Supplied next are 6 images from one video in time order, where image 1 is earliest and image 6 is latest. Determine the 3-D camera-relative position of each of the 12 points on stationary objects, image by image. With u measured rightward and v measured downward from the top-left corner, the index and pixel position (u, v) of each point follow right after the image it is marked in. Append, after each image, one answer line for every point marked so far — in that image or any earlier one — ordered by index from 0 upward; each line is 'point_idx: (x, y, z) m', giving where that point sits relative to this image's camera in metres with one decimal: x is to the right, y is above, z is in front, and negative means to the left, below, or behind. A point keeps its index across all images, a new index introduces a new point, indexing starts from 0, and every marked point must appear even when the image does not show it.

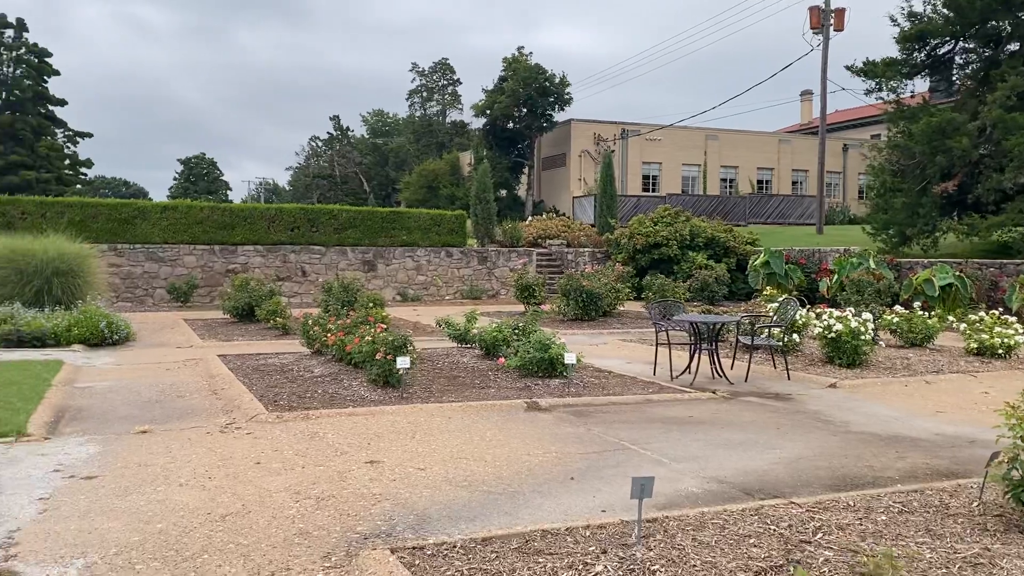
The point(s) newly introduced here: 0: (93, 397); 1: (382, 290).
0: (-3.7, -1.0, +6.8) m
1: (-3.1, 0.0, +18.4) m
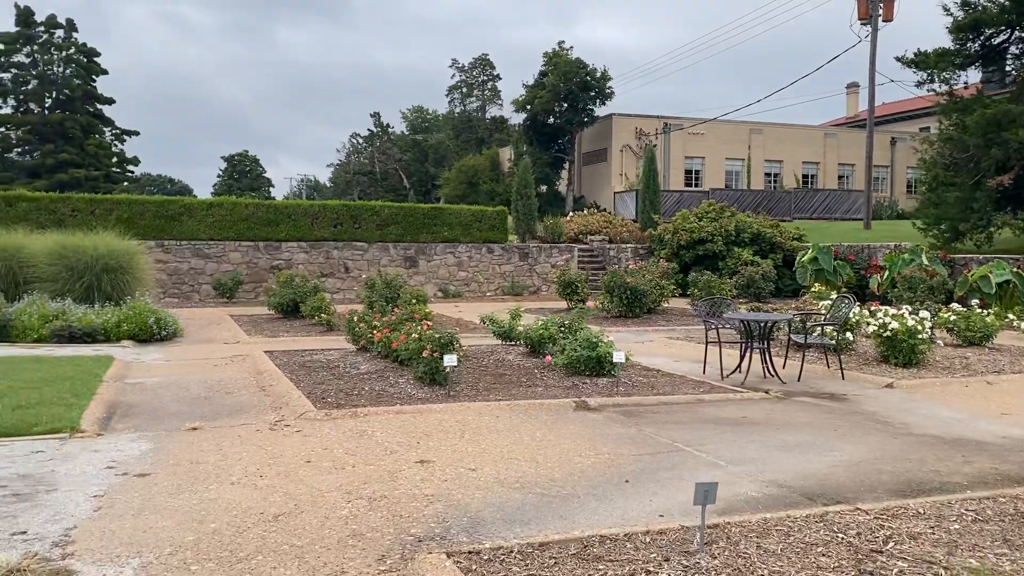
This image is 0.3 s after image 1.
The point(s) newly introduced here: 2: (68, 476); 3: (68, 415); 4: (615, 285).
0: (-3.2, -0.9, +6.9) m
1: (-2.1, +0.1, +18.4) m
2: (-2.5, -1.1, +4.4) m
3: (-3.2, -0.9, +5.6) m
4: (+2.0, 0.0, +15.3) m
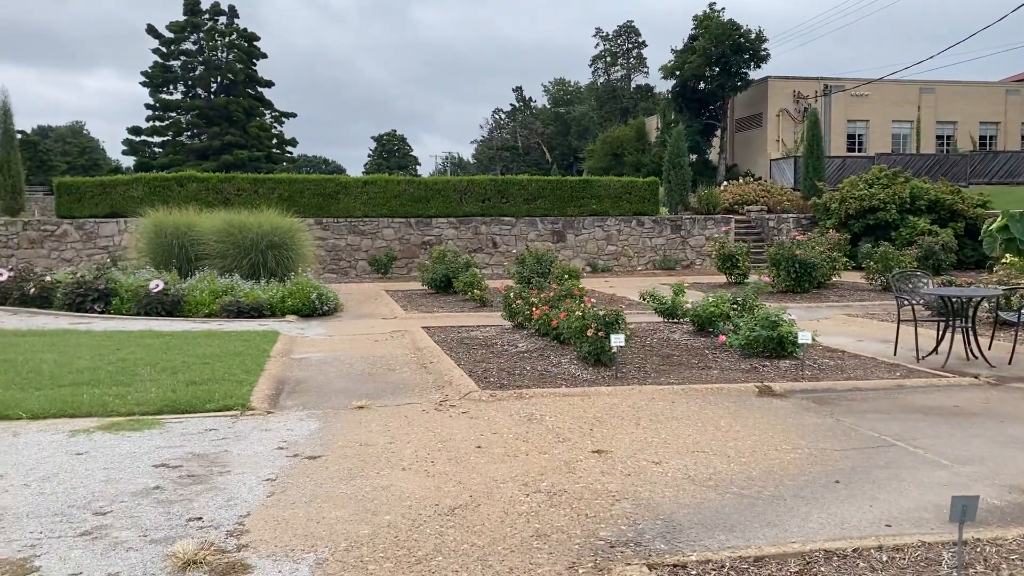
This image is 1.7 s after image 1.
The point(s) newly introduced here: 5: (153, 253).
0: (-1.8, -0.7, +6.8) m
1: (+1.4, +0.6, +17.9) m
2: (-1.5, -0.9, +4.2) m
3: (-1.9, -0.7, +5.5) m
4: (+4.9, +0.5, +14.2) m
5: (-5.7, +0.6, +12.5) m
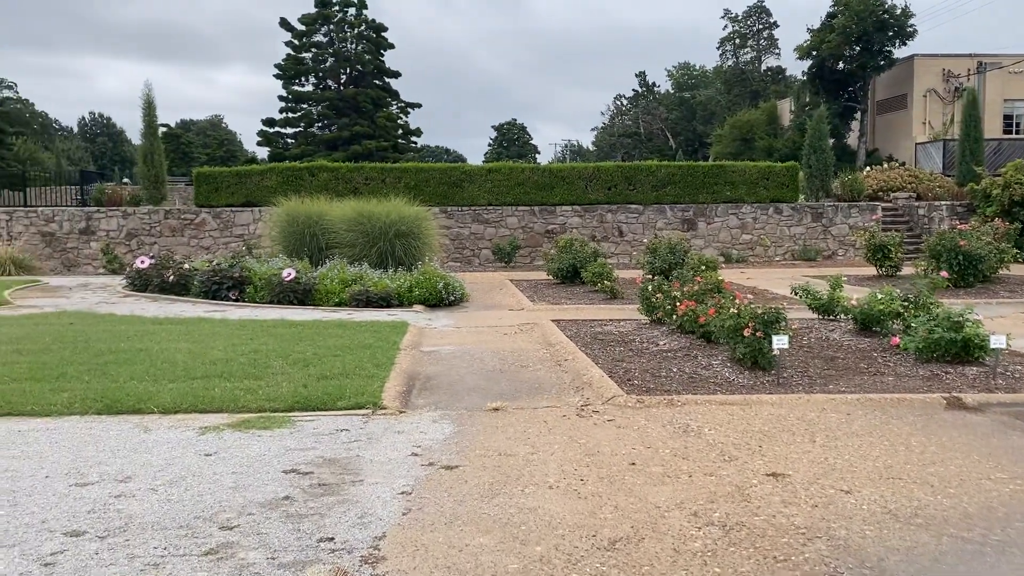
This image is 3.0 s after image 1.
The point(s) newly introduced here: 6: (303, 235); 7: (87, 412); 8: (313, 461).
0: (-0.6, -0.6, +6.5) m
1: (+4.2, +0.8, +16.9) m
2: (-0.7, -0.9, +3.9) m
3: (-0.9, -0.7, +5.2) m
4: (+7.1, +0.6, +12.7) m
5: (-3.7, +0.7, +12.6) m
6: (-3.4, +0.9, +12.5) m
7: (-2.4, -0.7, +4.4) m
8: (-1.0, -0.9, +3.9) m
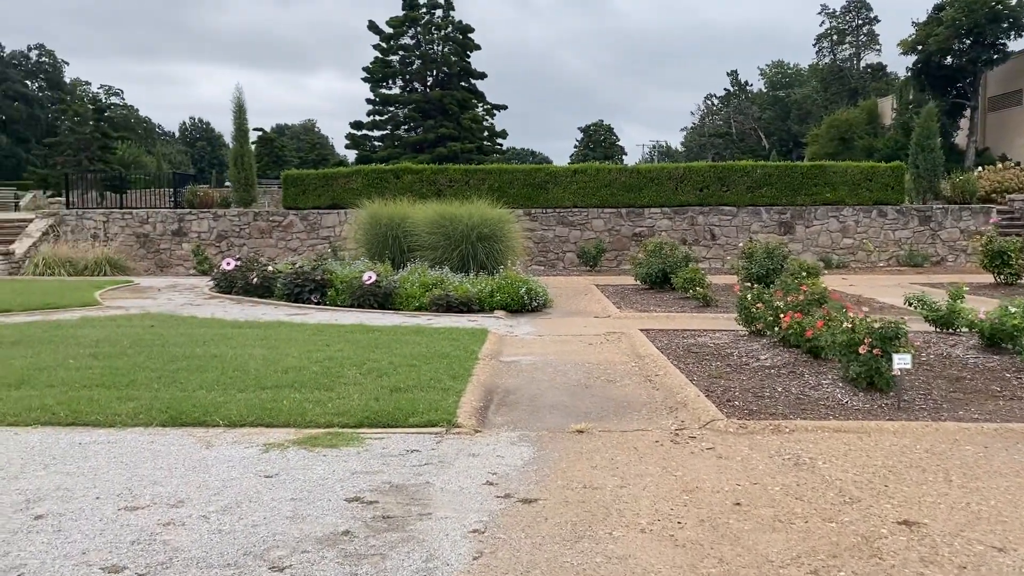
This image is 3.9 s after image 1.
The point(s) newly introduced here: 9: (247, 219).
0: (+0.1, -0.7, +6.1) m
1: (+5.9, +0.7, +16.0) m
2: (-0.3, -0.9, +3.5) m
3: (-0.4, -0.7, +4.9) m
4: (+8.4, +0.5, +11.5) m
5: (-2.3, +0.7, +12.5) m
6: (-2.0, +0.8, +12.4) m
7: (-2.0, -0.7, +4.3) m
8: (-0.6, -0.9, +3.5) m
9: (-5.4, +1.4, +16.0) m
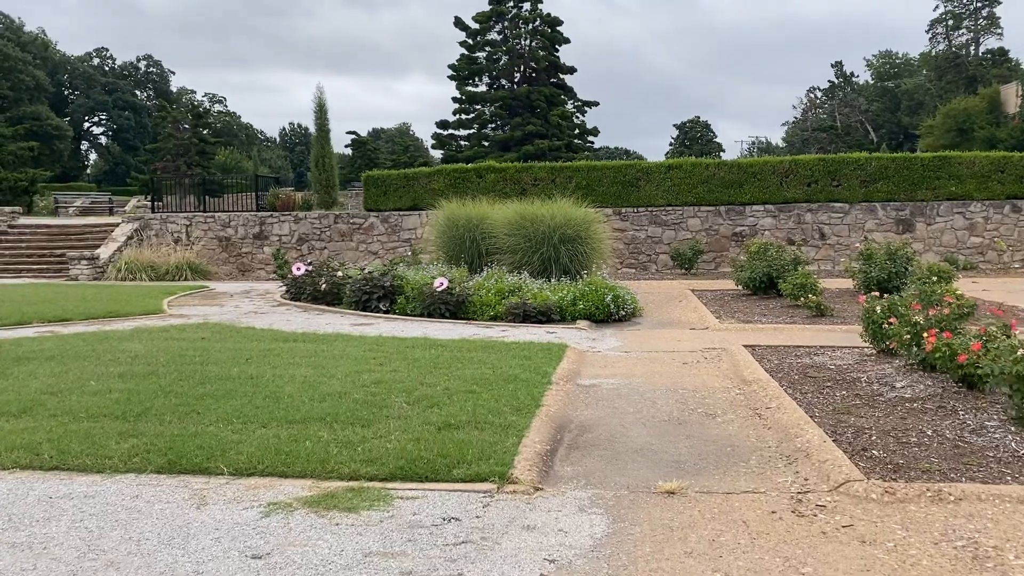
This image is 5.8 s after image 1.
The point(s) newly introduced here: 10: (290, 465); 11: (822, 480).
0: (+0.6, -0.8, +5.1) m
1: (+7.6, +0.6, +14.2) m
2: (-0.1, -1.0, +2.6) m
3: (-0.1, -0.8, +4.0) m
4: (+9.5, +0.4, +9.5) m
5: (-1.0, +0.6, +11.8) m
6: (-0.7, +0.7, +11.6) m
7: (-1.7, -0.8, +3.5) m
8: (-0.4, -1.0, +2.7) m
9: (-3.7, +1.3, +15.6) m
10: (-1.0, -0.8, +3.6) m
11: (+1.5, -0.9, +3.7) m
